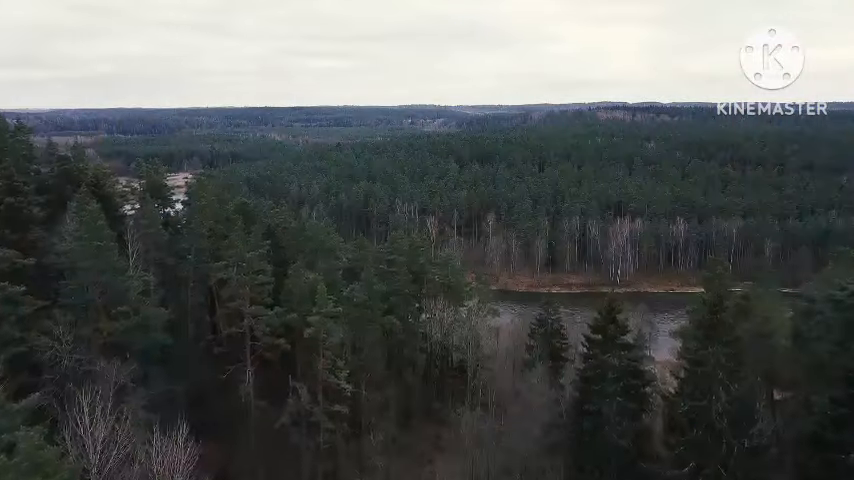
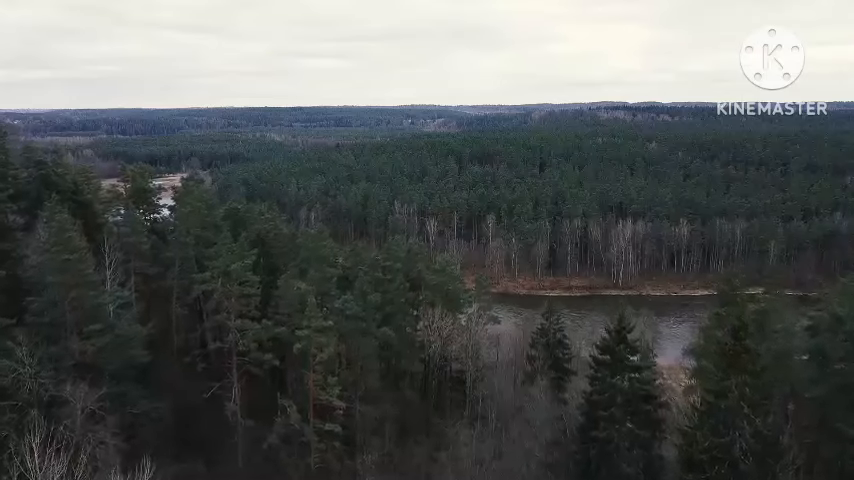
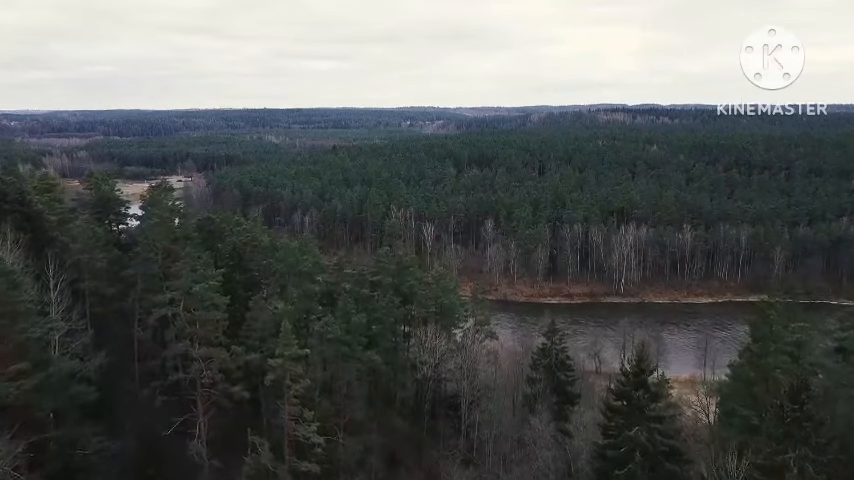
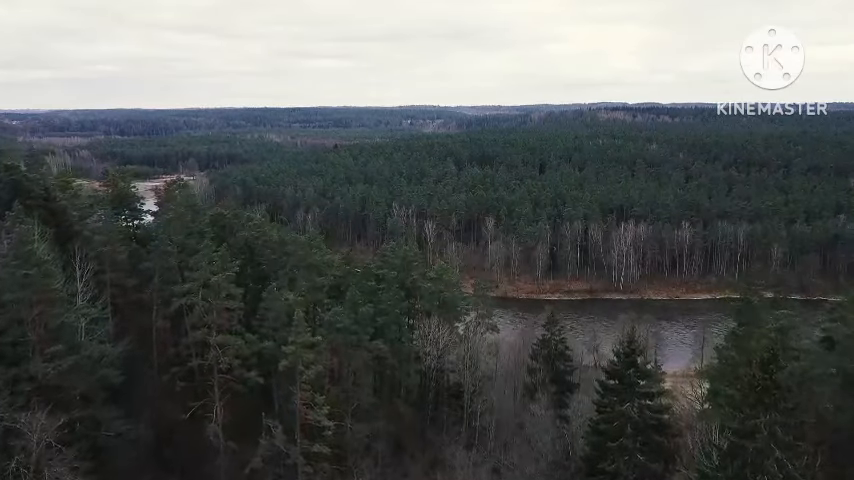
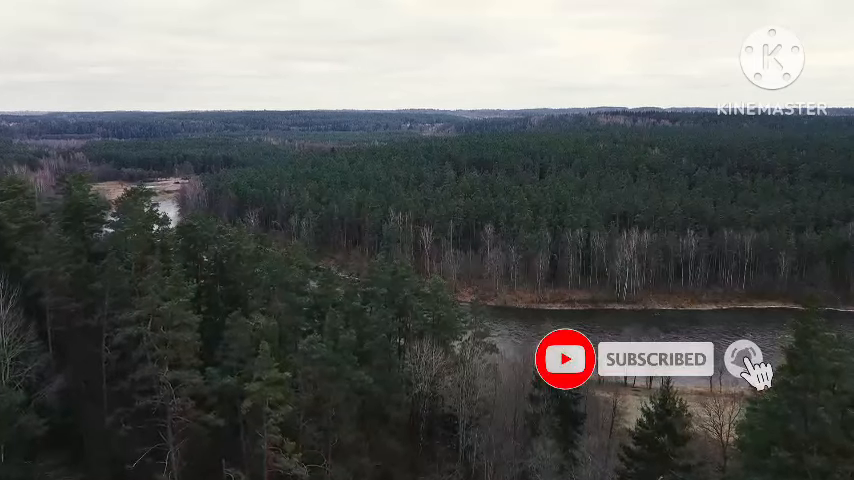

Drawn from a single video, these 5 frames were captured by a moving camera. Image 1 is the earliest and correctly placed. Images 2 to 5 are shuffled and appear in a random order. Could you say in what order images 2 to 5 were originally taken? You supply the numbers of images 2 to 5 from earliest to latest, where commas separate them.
2, 4, 3, 5
